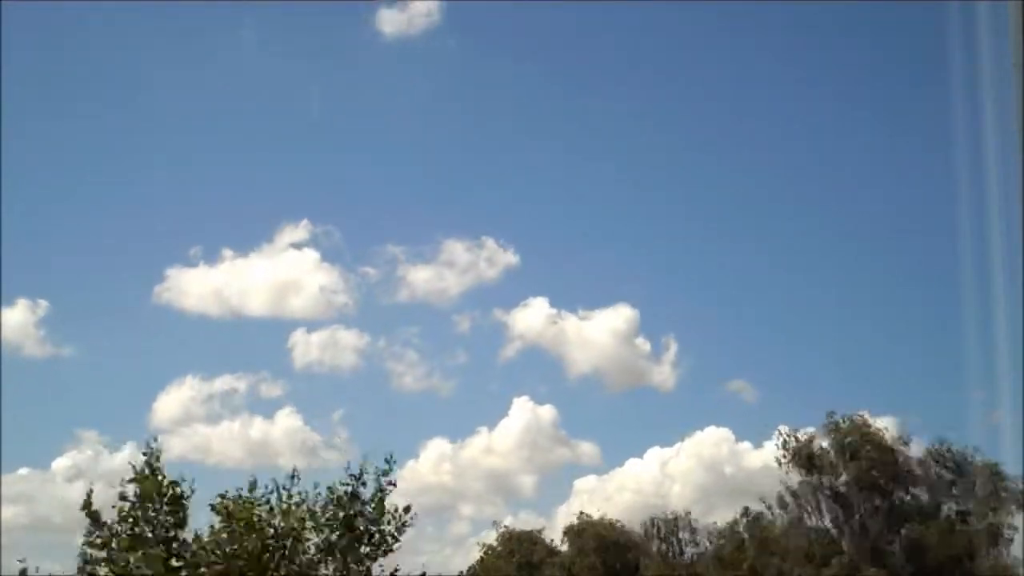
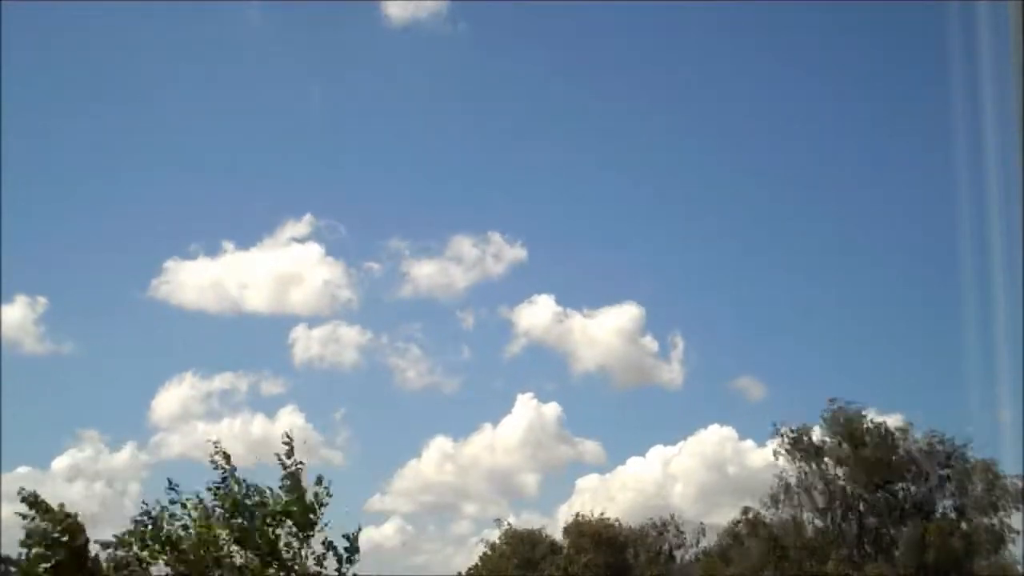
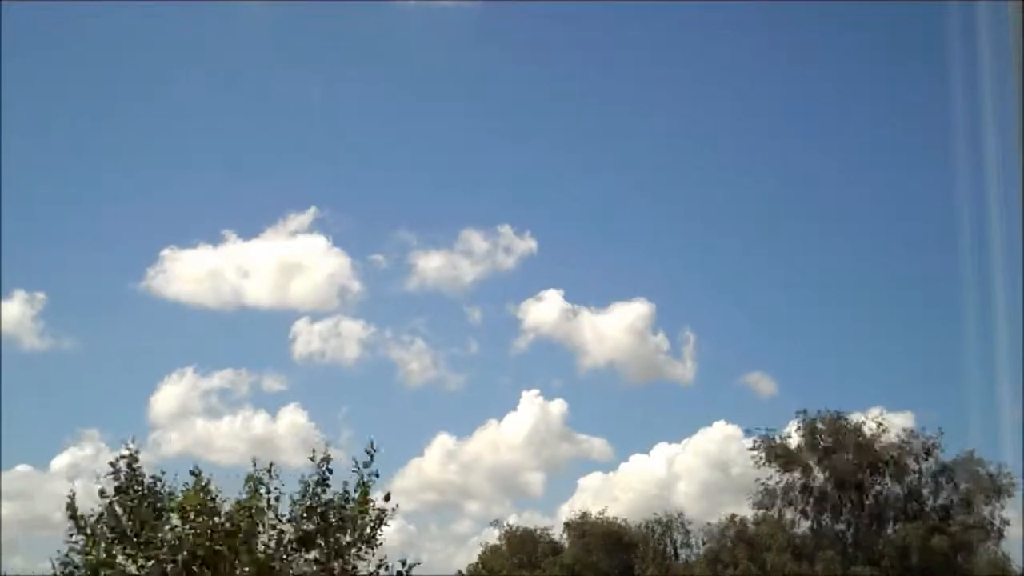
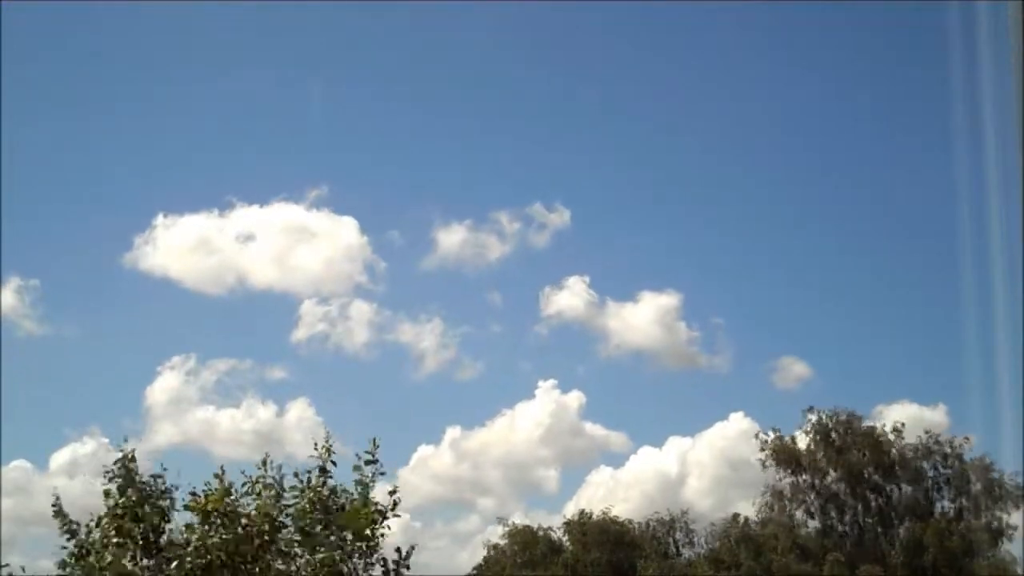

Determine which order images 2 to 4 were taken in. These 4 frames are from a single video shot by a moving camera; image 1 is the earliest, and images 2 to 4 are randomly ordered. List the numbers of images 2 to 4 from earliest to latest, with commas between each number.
2, 3, 4
